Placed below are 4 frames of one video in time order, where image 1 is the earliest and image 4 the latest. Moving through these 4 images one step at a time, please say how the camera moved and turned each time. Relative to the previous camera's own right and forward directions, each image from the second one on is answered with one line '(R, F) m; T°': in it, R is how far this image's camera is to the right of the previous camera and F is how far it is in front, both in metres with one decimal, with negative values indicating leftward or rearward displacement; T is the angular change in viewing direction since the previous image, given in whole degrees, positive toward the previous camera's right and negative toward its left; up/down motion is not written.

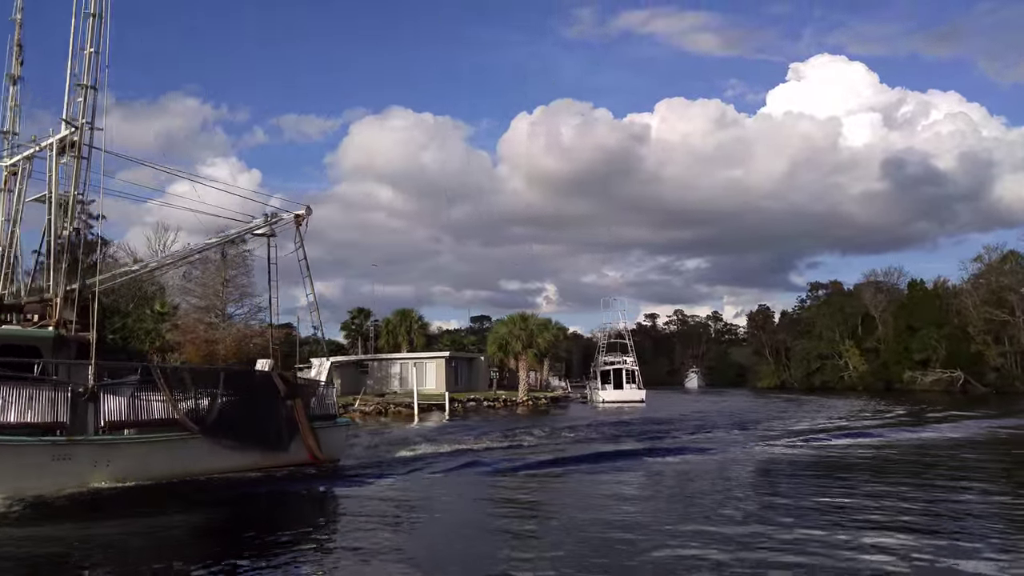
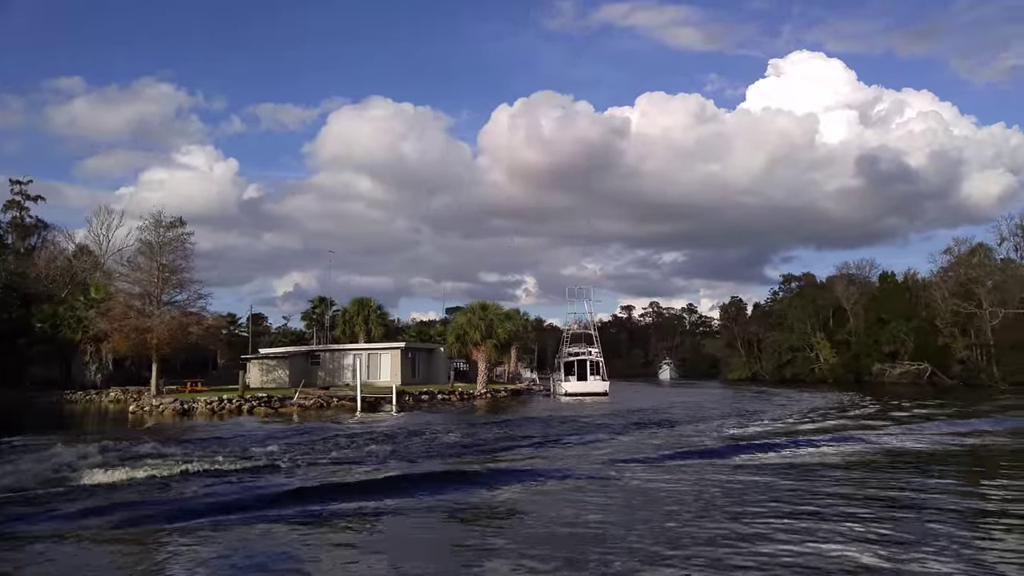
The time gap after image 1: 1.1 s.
(+1.1, +2.1) m; +2°
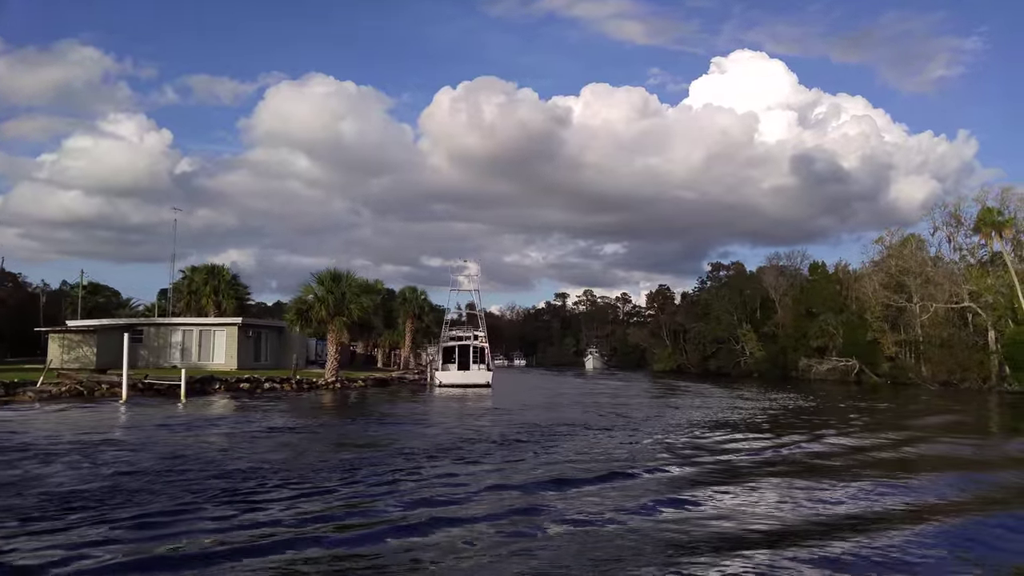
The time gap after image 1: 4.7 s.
(+3.7, +7.6) m; +4°
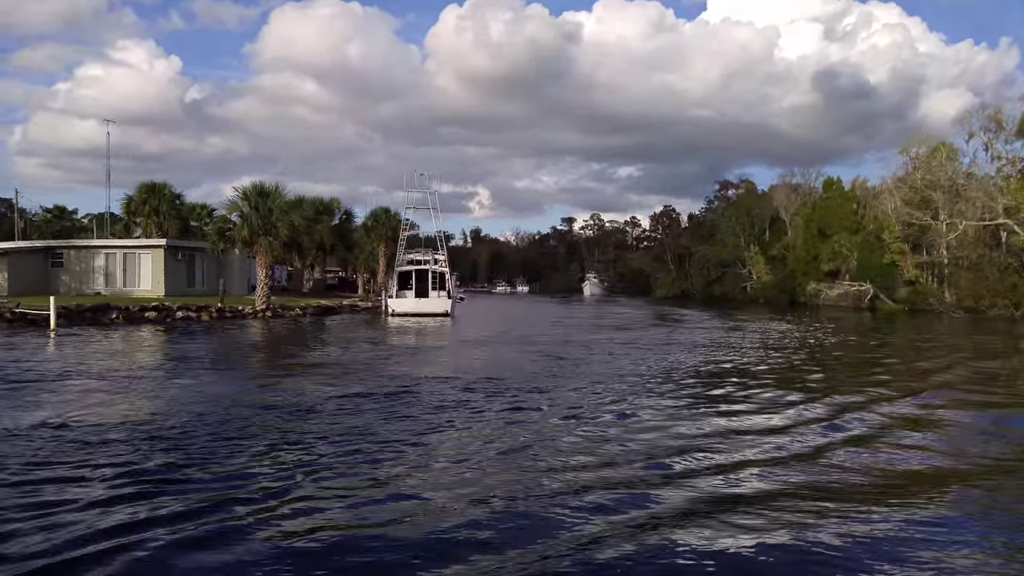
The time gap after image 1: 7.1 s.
(+2.1, +5.0) m; -1°
